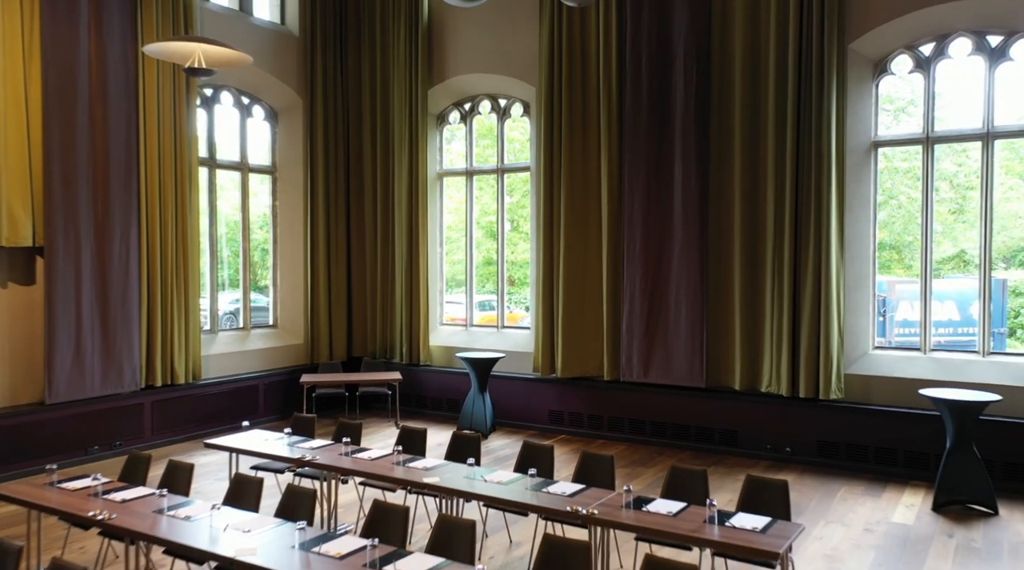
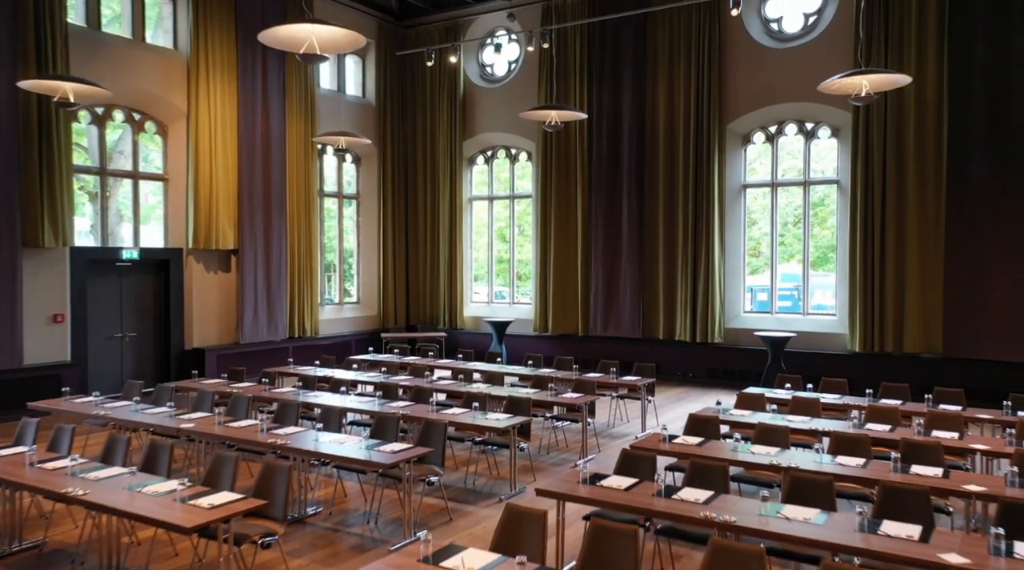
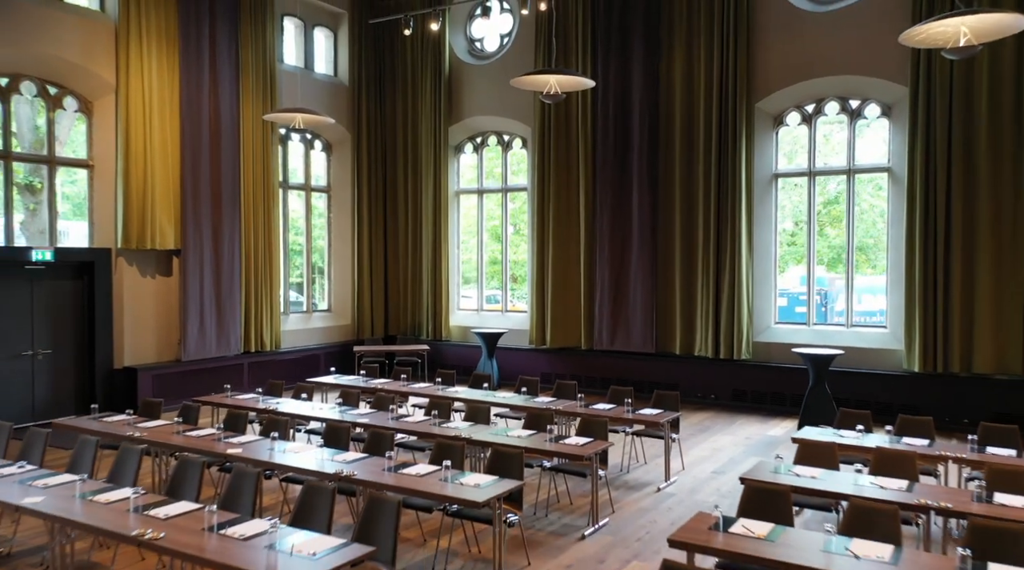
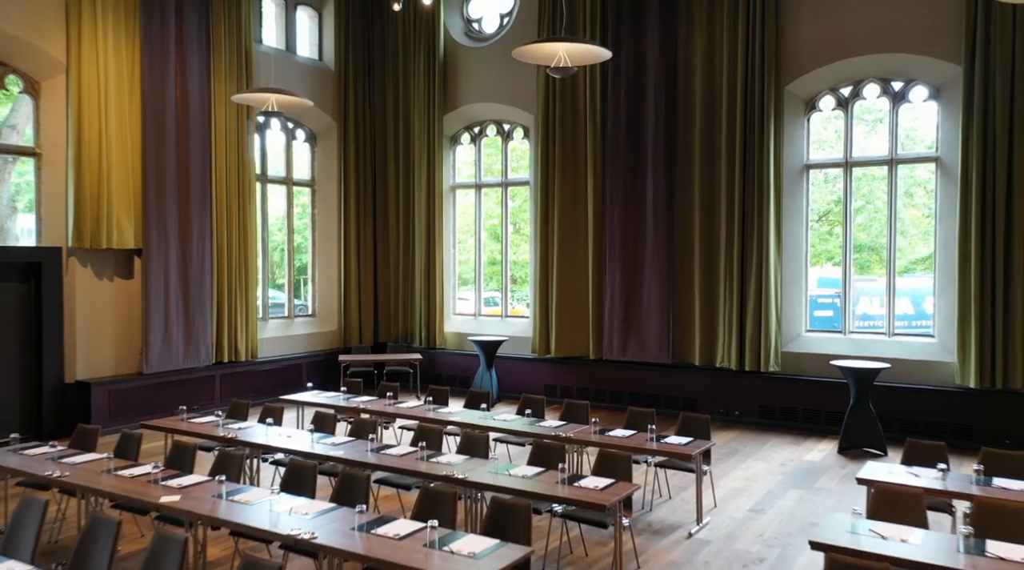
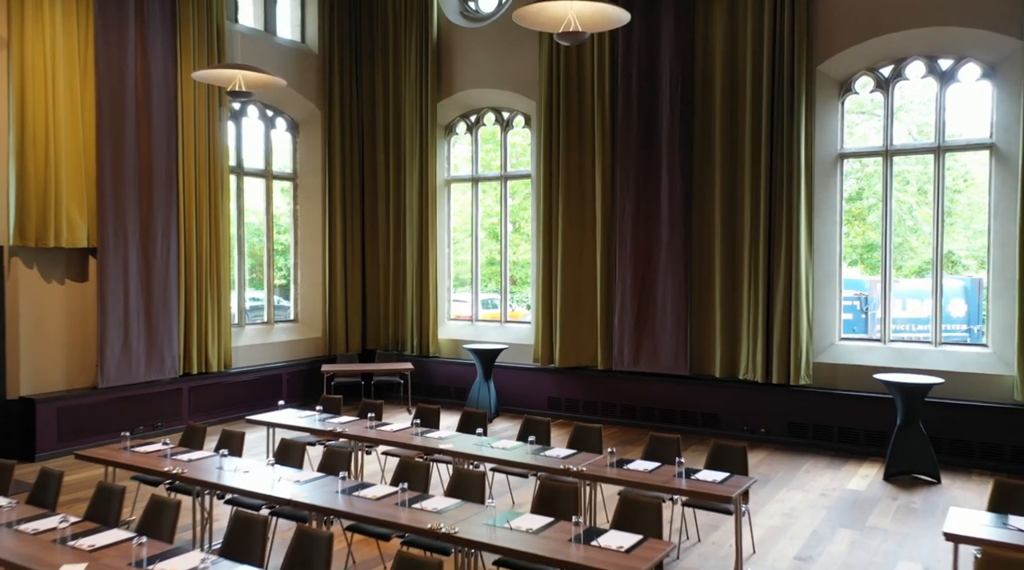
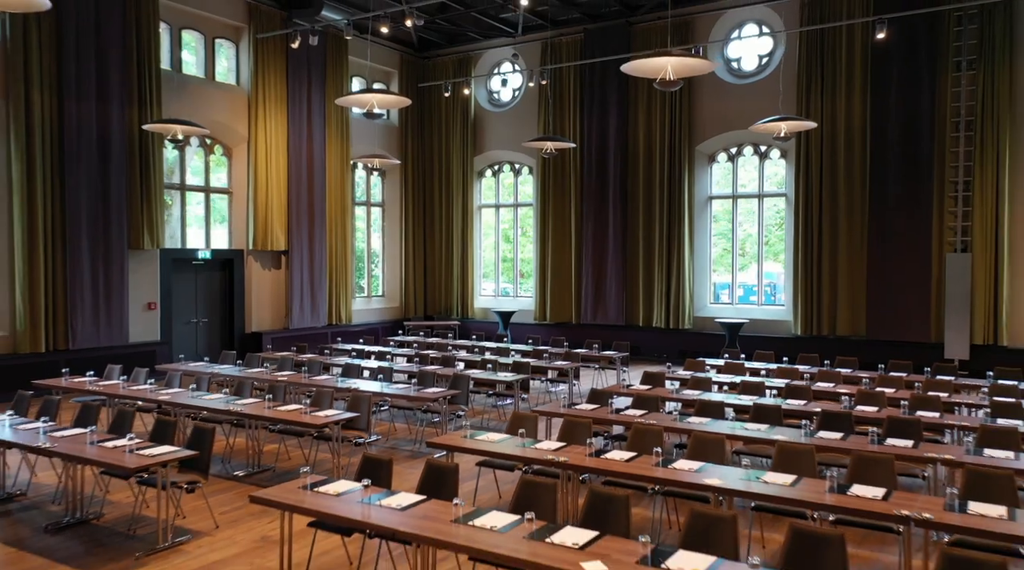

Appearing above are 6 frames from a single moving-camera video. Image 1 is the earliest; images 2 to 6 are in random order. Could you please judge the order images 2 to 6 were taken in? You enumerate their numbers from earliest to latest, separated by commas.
5, 4, 3, 2, 6
